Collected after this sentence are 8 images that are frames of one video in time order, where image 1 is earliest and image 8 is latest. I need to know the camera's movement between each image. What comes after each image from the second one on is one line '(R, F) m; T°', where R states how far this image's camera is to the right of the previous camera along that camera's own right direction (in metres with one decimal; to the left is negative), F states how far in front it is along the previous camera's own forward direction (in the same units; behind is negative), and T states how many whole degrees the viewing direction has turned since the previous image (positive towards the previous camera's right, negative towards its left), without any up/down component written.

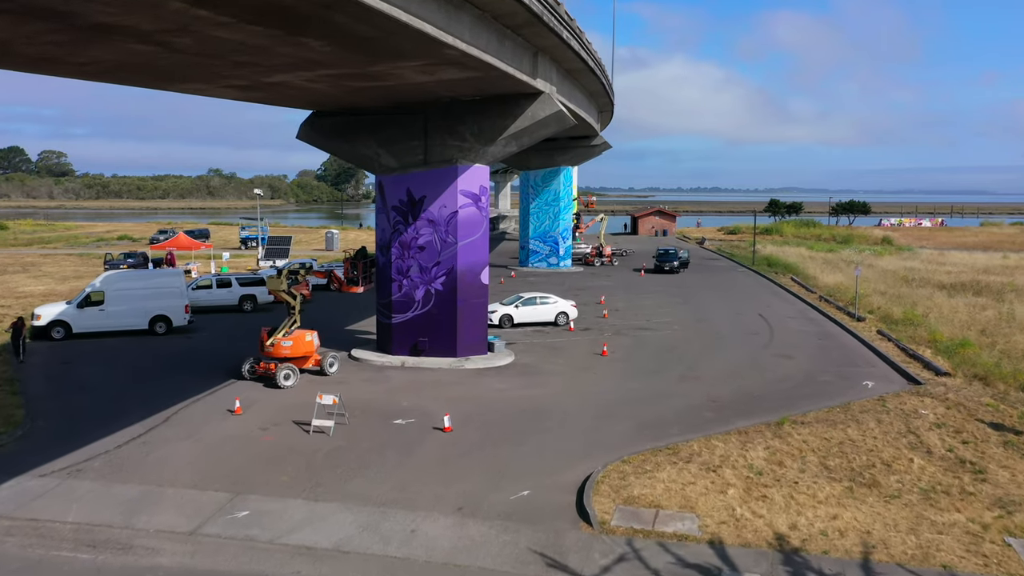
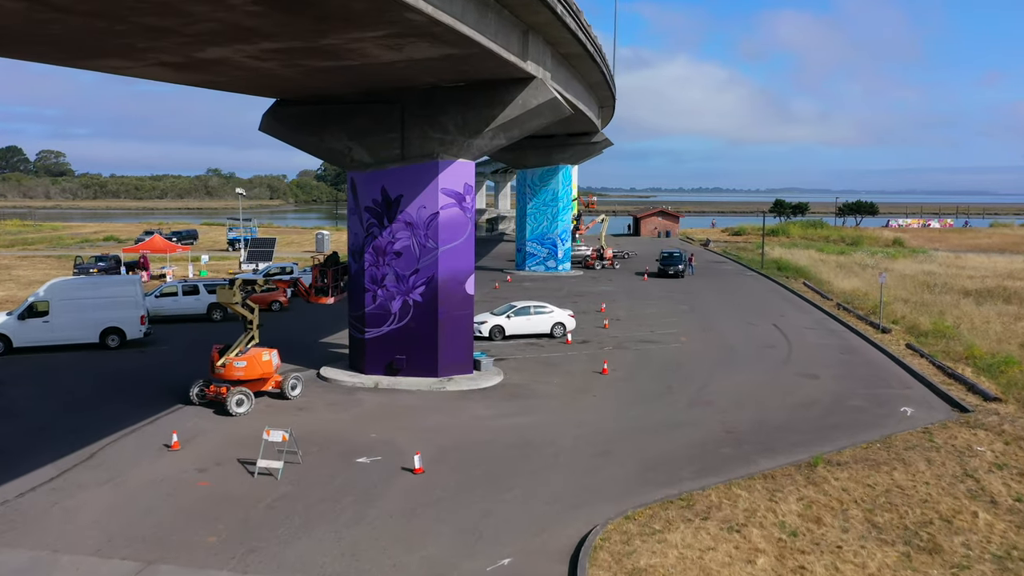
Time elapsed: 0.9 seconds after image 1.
(+0.3, +2.5) m; 0°
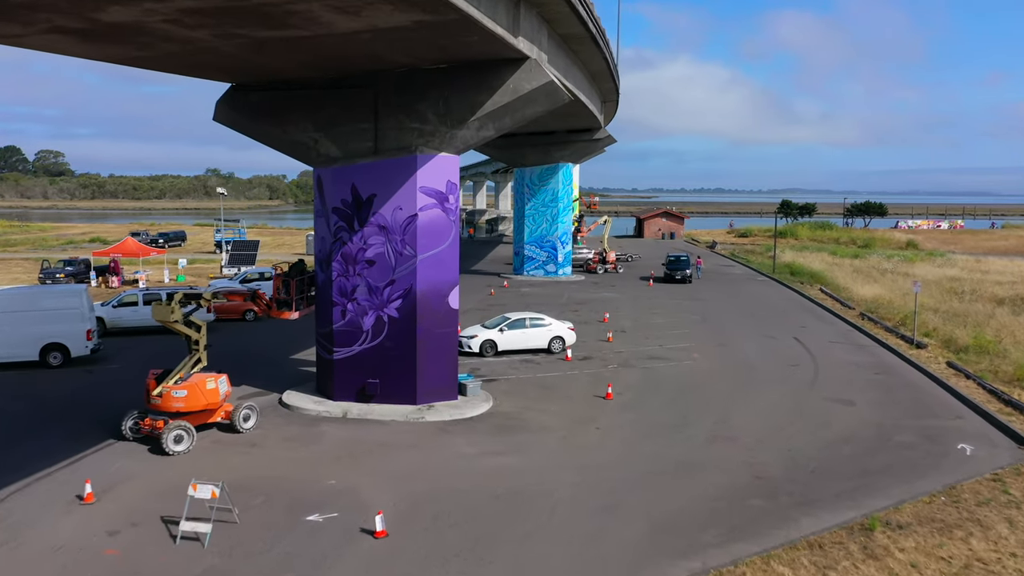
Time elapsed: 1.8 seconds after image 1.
(+0.2, +2.6) m; 0°
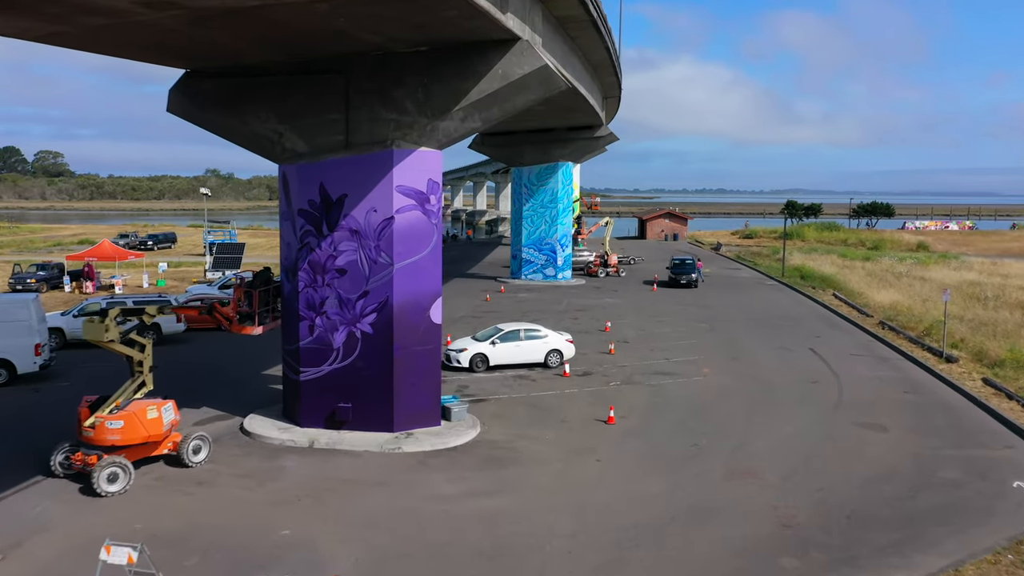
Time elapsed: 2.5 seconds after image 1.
(+0.2, +1.9) m; 0°
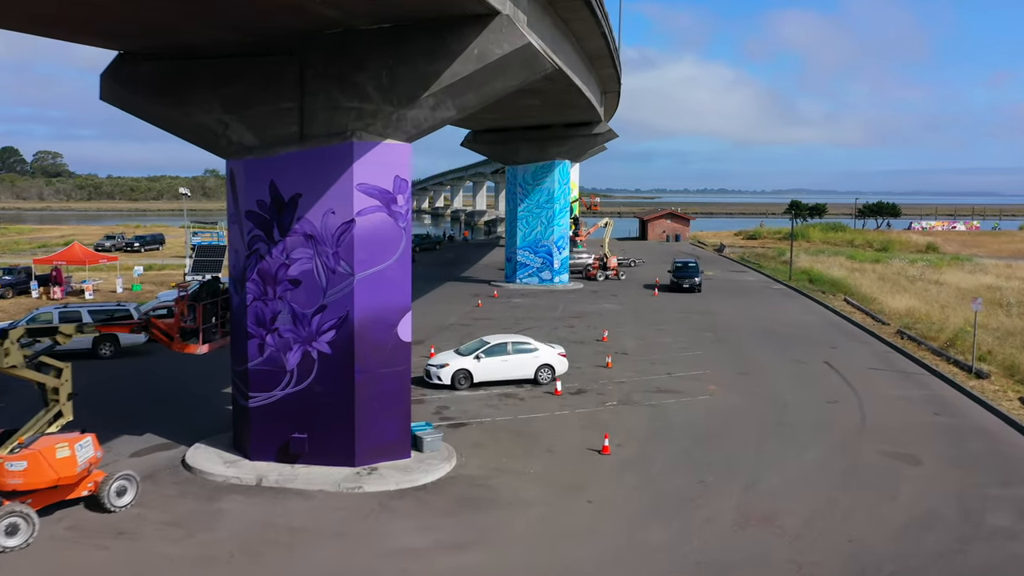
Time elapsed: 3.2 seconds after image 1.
(+0.3, +1.9) m; 0°
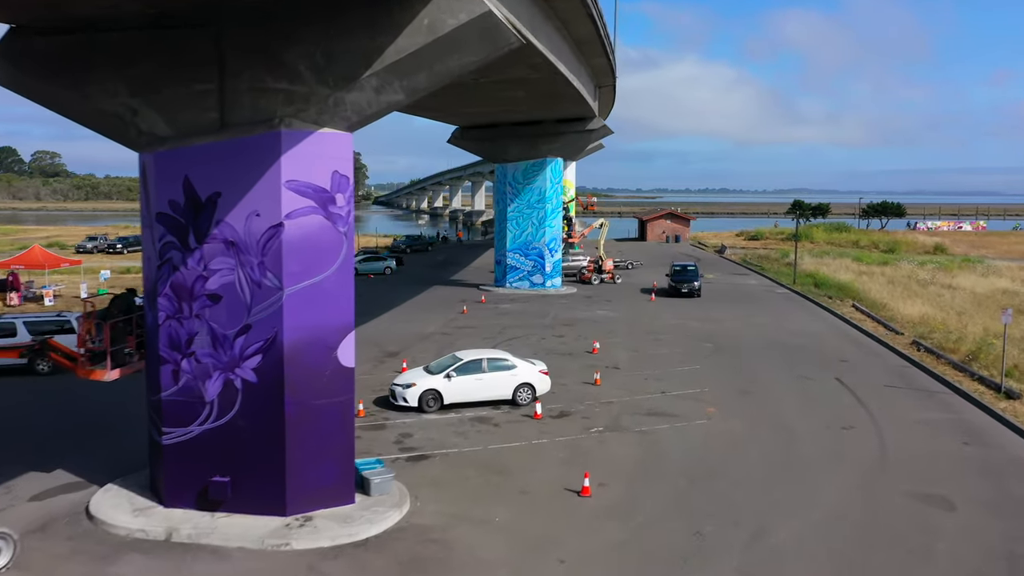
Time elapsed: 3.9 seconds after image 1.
(+0.5, +2.0) m; 0°
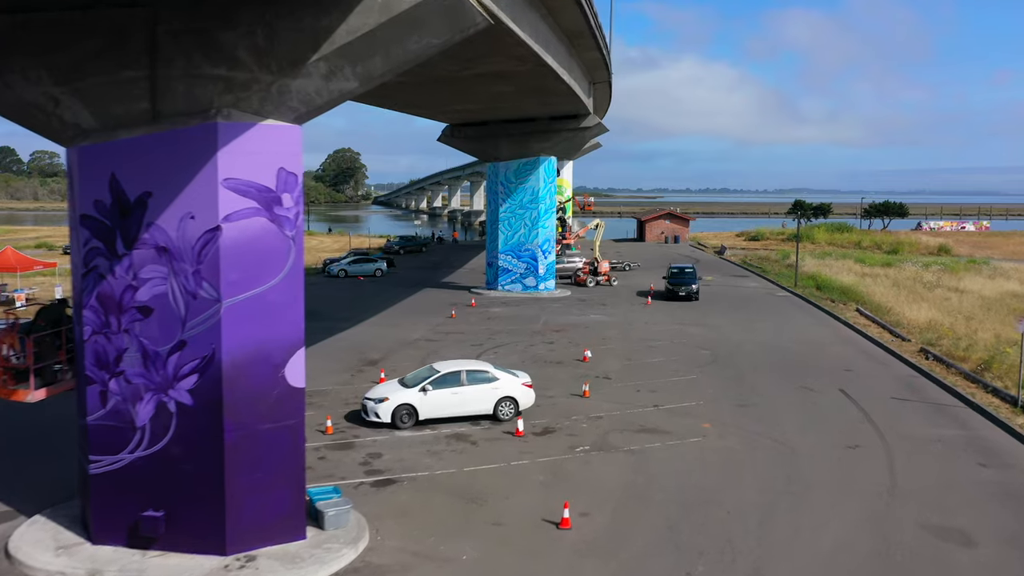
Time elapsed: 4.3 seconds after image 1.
(+0.4, +1.2) m; 0°
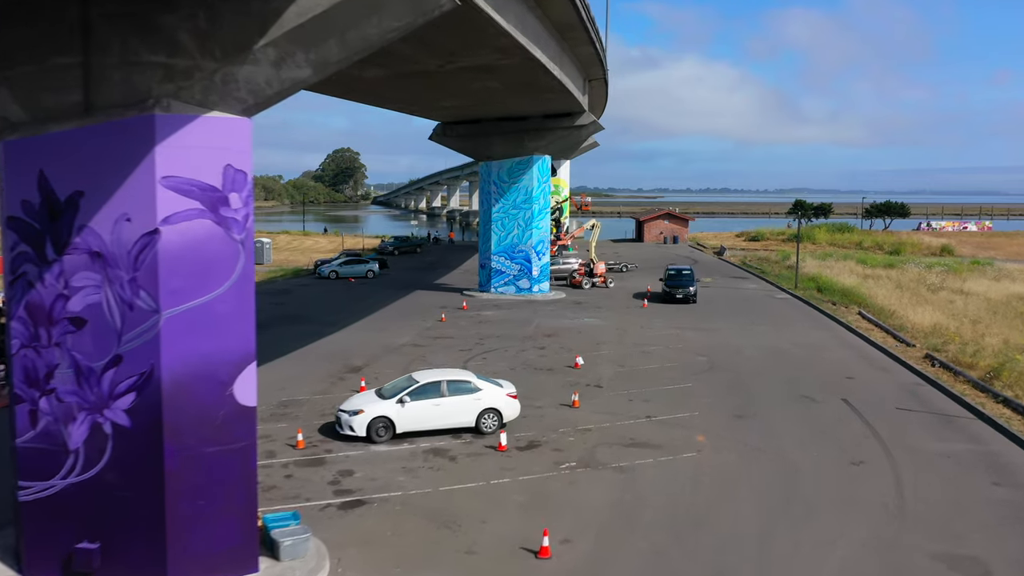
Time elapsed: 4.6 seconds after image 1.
(+0.3, +0.9) m; 0°
